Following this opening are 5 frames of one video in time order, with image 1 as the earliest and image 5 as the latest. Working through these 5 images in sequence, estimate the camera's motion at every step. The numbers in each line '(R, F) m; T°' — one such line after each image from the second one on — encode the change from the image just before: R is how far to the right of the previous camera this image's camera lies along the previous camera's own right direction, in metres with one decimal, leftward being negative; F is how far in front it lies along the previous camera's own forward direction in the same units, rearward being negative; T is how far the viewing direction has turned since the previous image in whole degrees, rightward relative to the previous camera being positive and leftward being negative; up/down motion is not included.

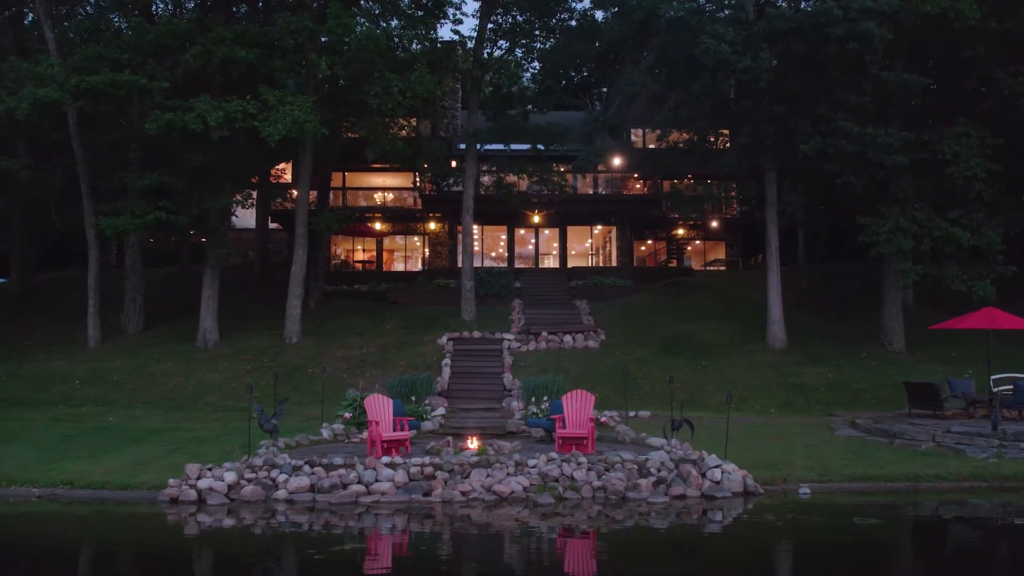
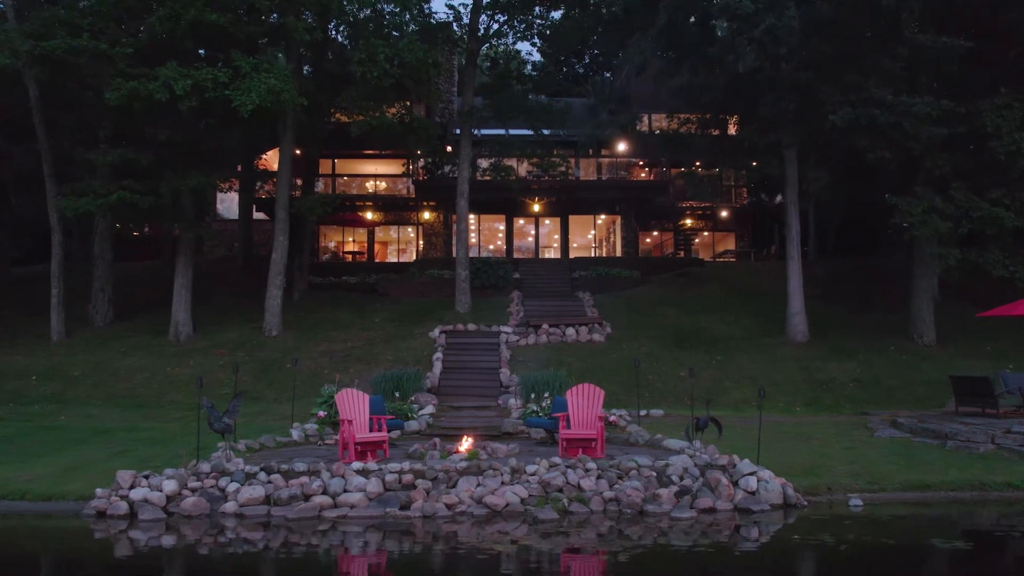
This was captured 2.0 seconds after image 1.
(+0.1, +2.2) m; 0°
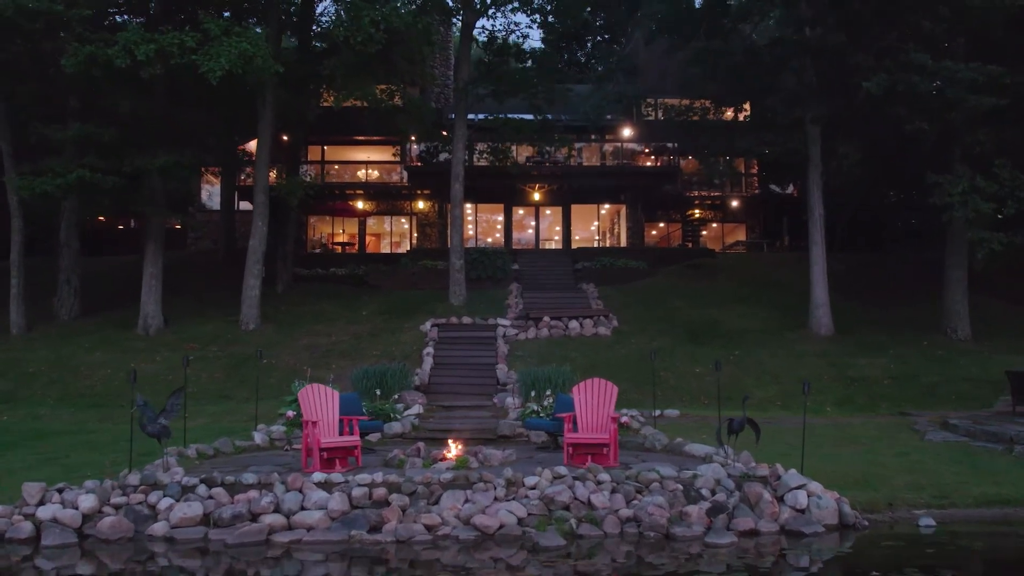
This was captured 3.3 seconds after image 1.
(+0.1, +2.1) m; 0°
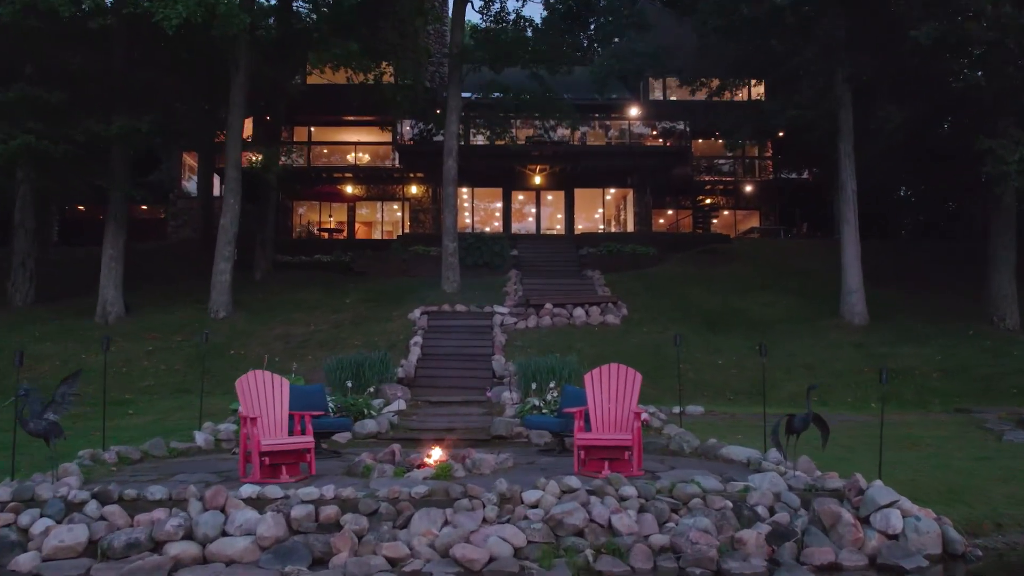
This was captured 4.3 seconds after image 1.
(+0.1, +2.4) m; 0°
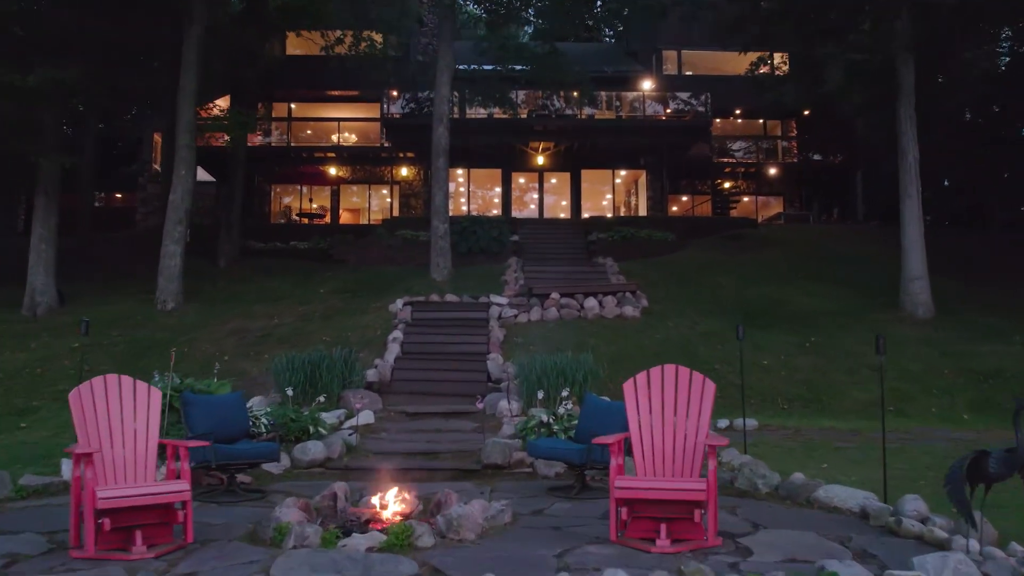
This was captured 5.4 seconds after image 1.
(0.0, +3.2) m; 0°
